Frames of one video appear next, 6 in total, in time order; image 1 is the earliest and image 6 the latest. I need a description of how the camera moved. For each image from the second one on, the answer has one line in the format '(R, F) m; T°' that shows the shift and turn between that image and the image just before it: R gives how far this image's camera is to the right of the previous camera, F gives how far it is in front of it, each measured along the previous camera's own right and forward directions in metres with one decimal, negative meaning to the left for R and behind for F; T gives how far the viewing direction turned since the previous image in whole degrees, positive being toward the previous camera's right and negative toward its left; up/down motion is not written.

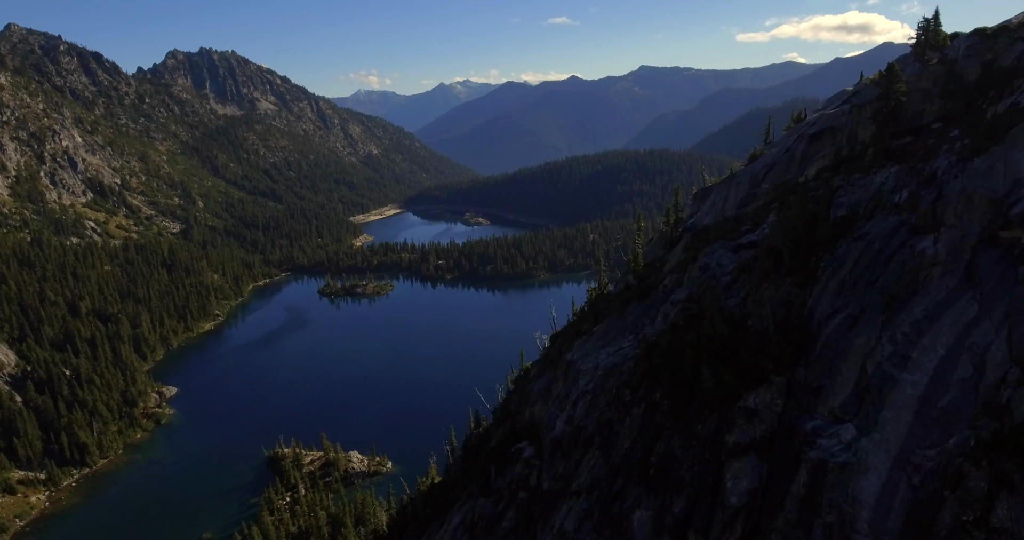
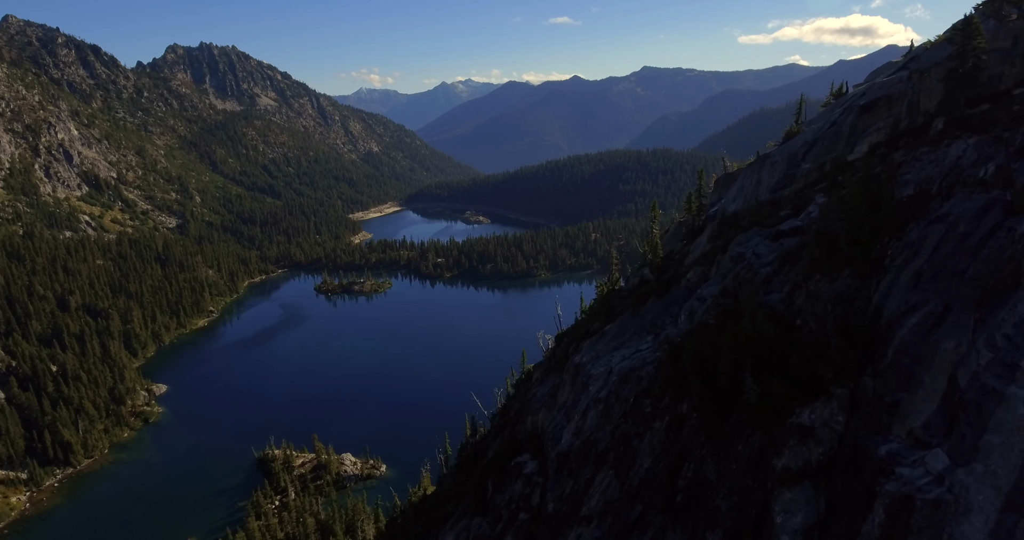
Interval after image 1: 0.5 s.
(-0.1, +3.1) m; 0°
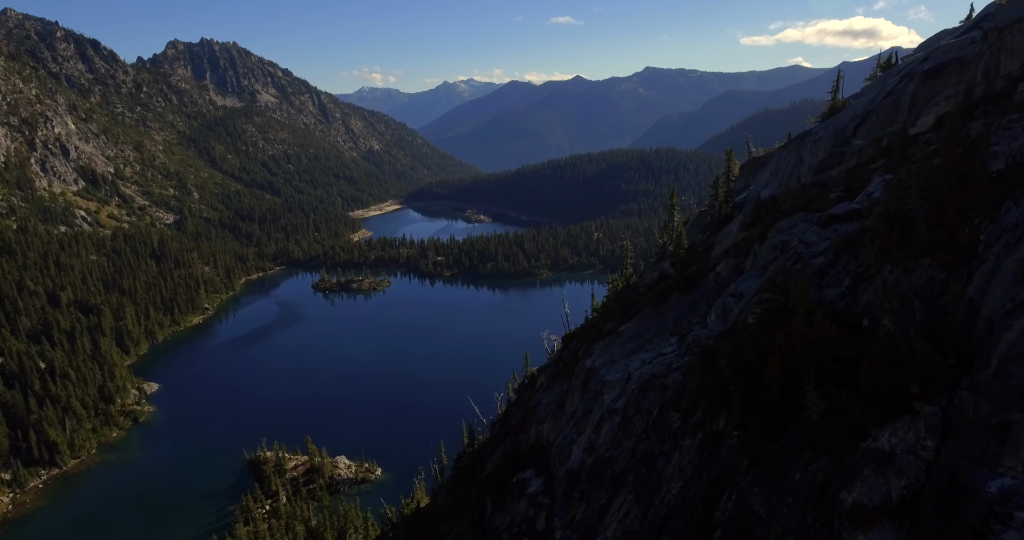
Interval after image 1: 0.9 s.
(-0.1, +2.8) m; 0°
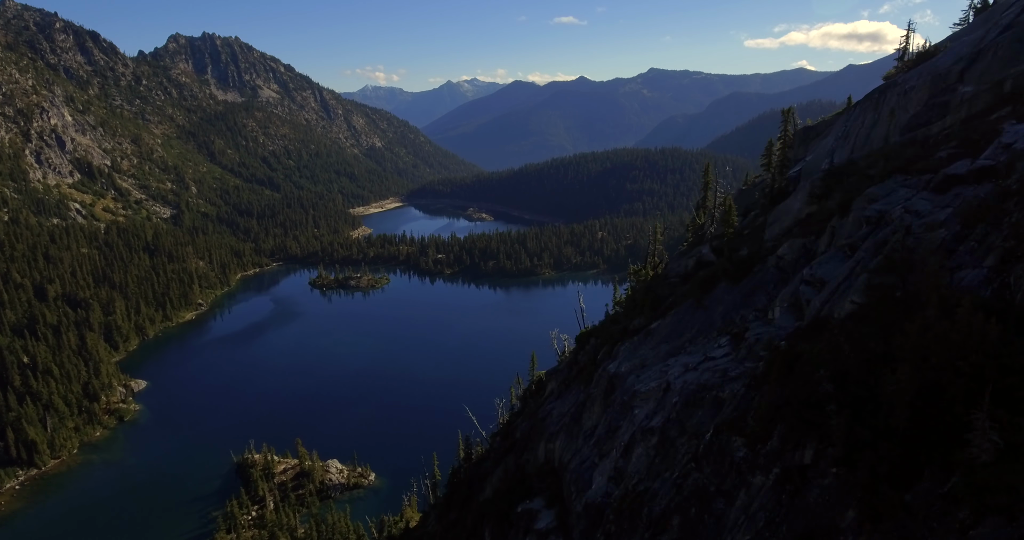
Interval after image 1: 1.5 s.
(-0.2, +4.0) m; 0°
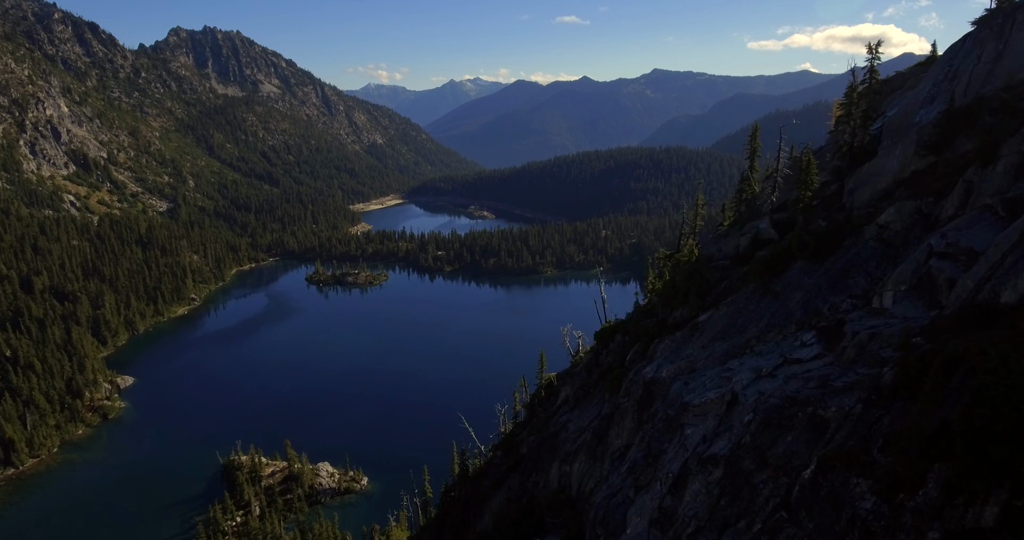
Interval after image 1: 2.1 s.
(-0.2, +3.9) m; 0°
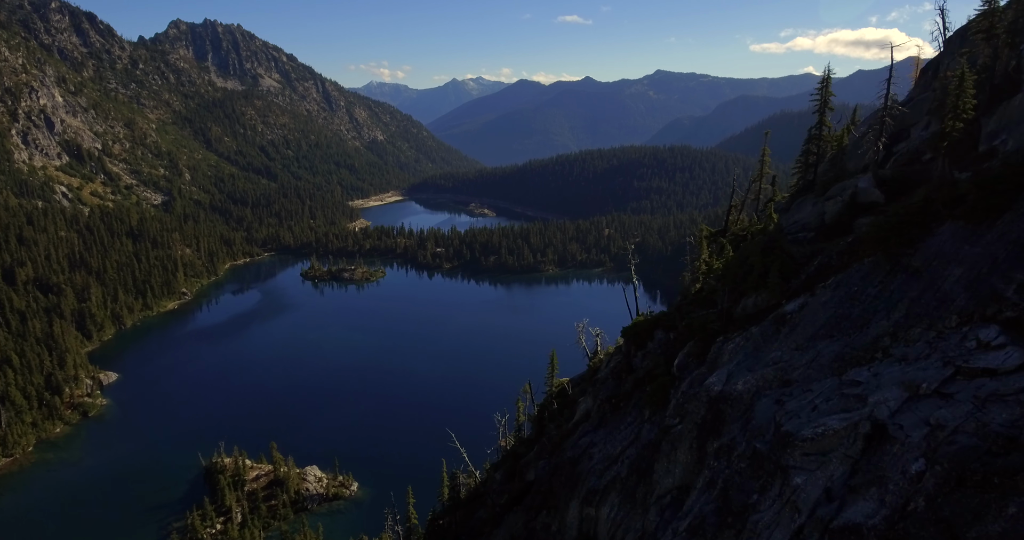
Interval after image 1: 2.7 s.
(-0.1, +4.0) m; 0°
